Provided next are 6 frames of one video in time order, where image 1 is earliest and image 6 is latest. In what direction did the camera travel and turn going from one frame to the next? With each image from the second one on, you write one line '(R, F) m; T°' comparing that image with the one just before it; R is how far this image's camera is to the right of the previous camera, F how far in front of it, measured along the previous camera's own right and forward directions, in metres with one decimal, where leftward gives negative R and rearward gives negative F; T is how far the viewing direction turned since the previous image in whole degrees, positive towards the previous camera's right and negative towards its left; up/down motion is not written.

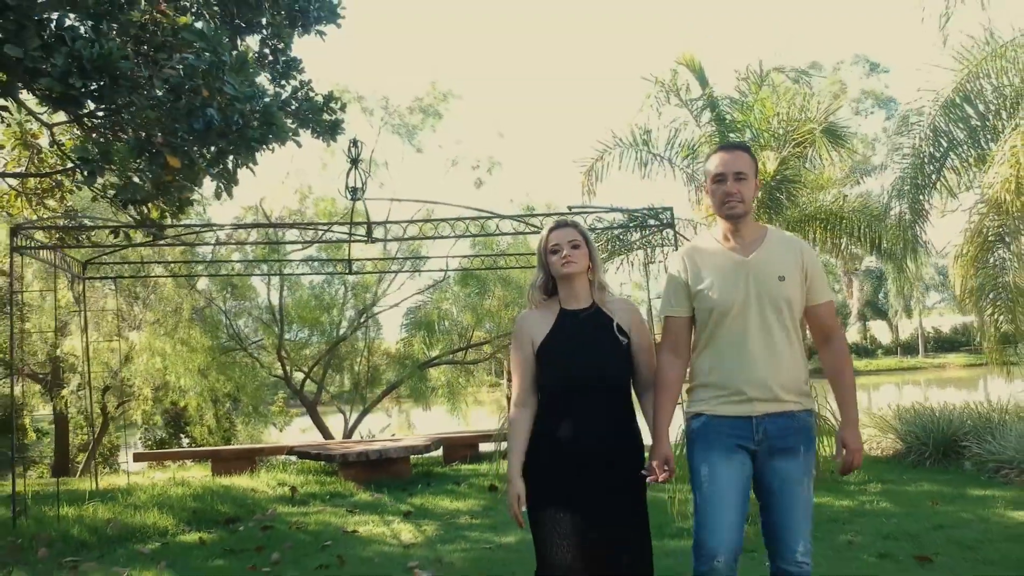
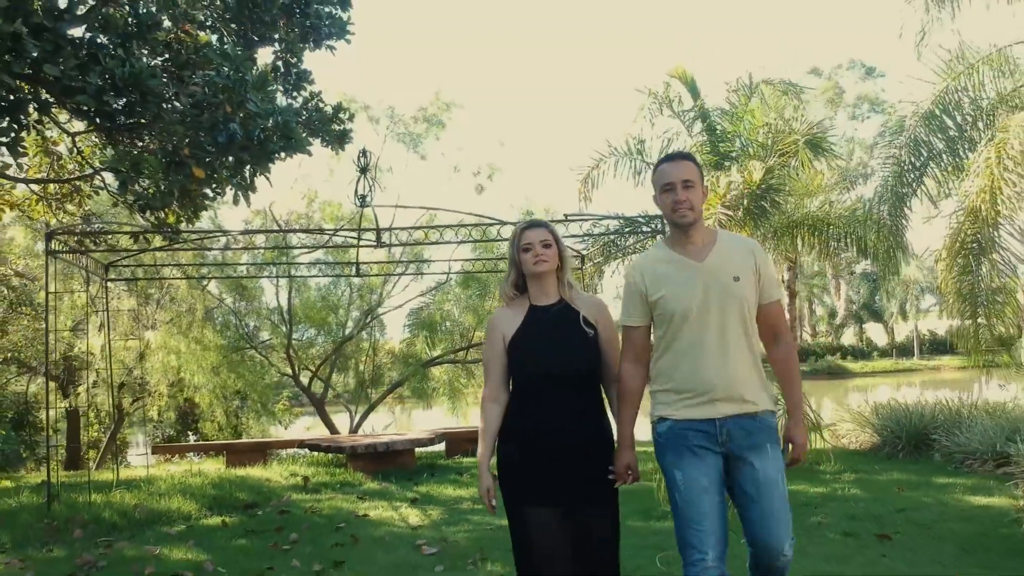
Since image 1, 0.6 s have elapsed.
(0.0, -0.5) m; 0°
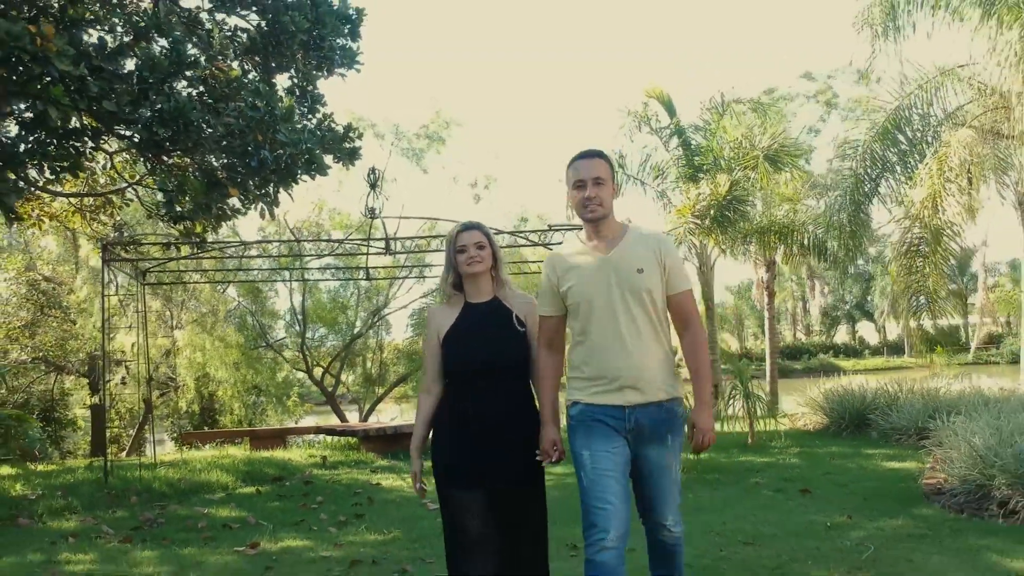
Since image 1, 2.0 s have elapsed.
(+0.1, -1.2) m; 0°
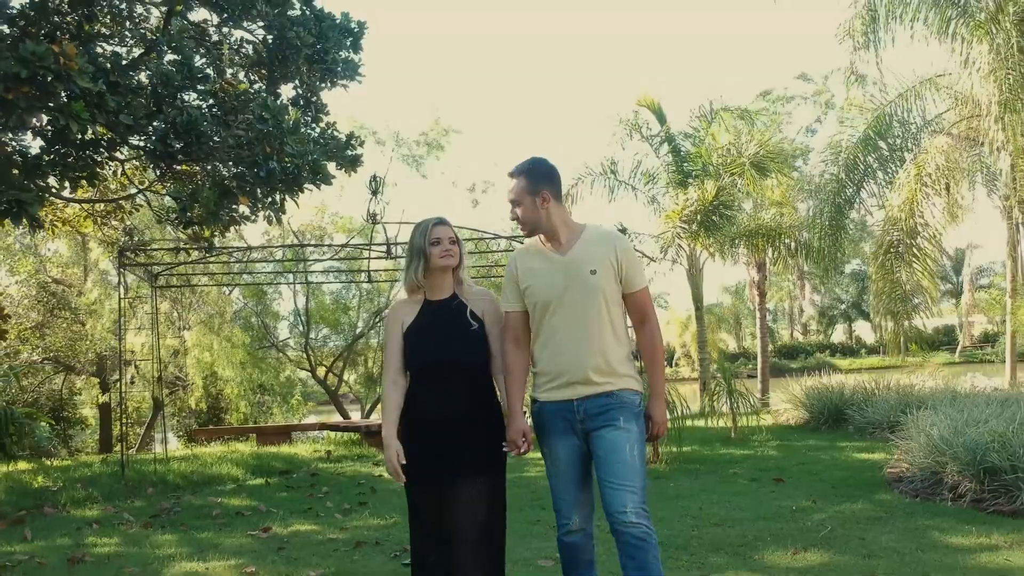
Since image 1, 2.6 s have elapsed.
(+0.1, -0.5) m; 0°
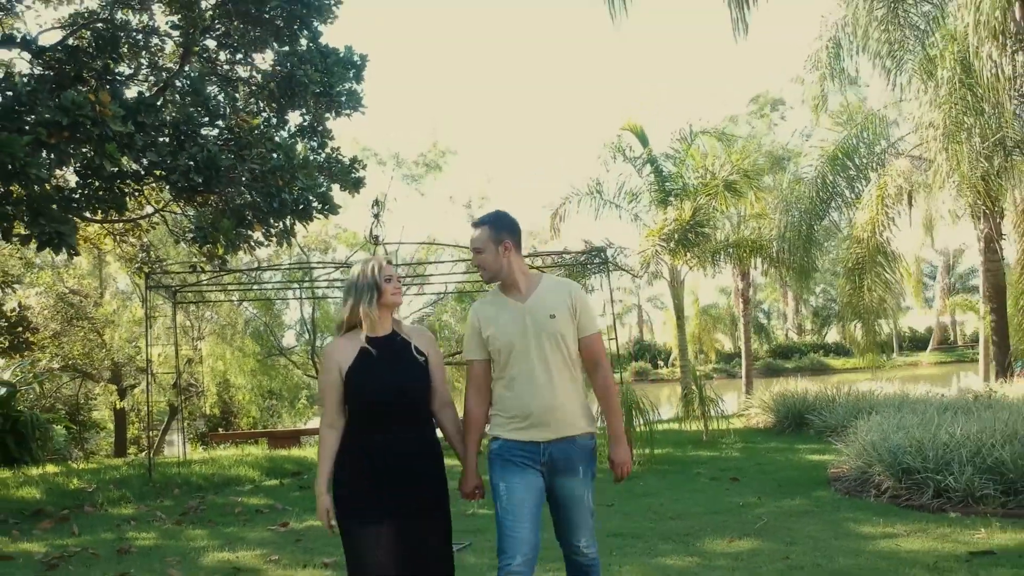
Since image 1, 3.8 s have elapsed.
(+0.1, -0.9) m; 0°
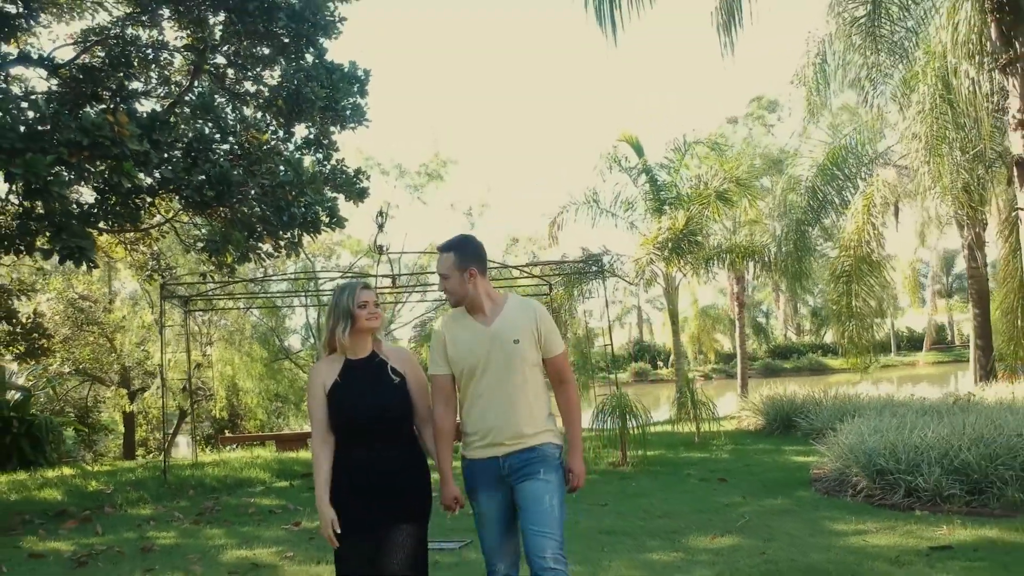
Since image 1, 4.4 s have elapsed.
(0.0, -0.4) m; 0°
